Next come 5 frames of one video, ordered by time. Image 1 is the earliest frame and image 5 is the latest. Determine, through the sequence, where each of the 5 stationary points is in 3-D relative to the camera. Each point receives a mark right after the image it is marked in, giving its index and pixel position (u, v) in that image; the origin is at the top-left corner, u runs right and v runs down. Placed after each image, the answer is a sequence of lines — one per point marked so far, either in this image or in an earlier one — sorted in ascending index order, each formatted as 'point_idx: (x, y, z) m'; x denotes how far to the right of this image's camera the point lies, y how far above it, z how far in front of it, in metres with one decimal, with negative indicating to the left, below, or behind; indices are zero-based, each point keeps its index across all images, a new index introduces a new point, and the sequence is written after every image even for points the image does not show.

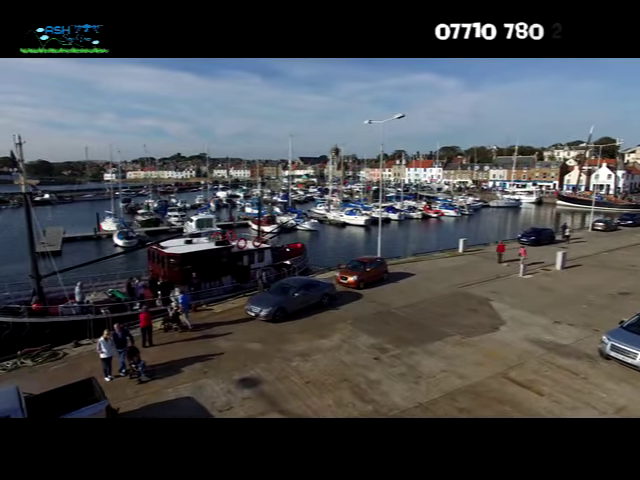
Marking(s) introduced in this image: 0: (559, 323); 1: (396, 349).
0: (+8.0, -2.8, +13.3) m
1: (+2.2, -3.1, +11.4) m
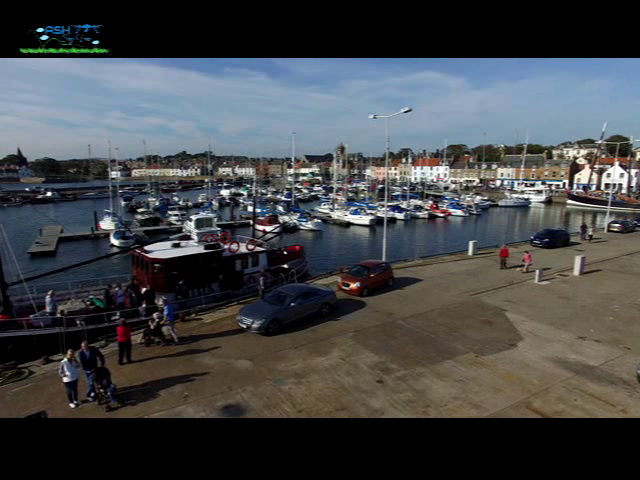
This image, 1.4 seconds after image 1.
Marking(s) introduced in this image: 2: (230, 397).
0: (+8.0, -3.0, +11.9) m
1: (+2.1, -3.3, +10.1) m
2: (-2.0, -3.5, +8.9) m
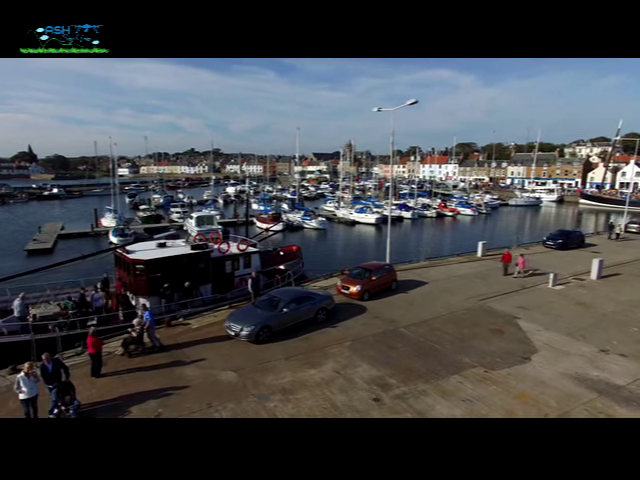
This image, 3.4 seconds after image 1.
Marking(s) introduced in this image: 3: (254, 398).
0: (+7.8, -3.1, +10.8) m
1: (+1.9, -3.3, +9.1) m
2: (-2.3, -3.5, +8.0) m
3: (-1.5, -3.4, +8.6) m
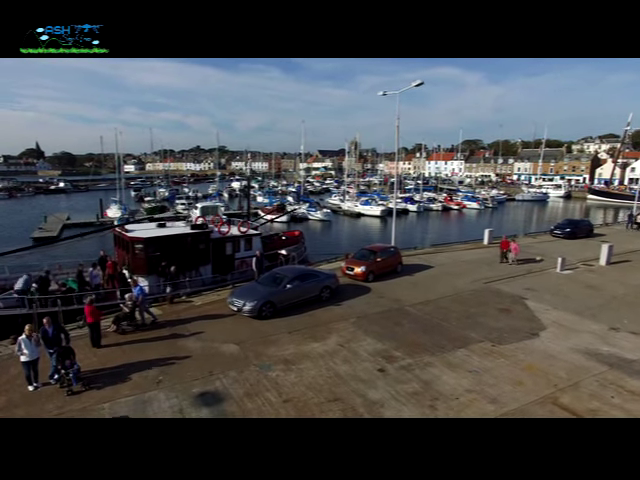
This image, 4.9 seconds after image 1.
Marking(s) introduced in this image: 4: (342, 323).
0: (+7.9, -2.4, +10.5) m
1: (+1.9, -2.6, +8.9) m
2: (-2.2, -2.8, +7.8) m
3: (-1.4, -2.7, +8.4) m
4: (+0.6, -2.3, +10.8) m
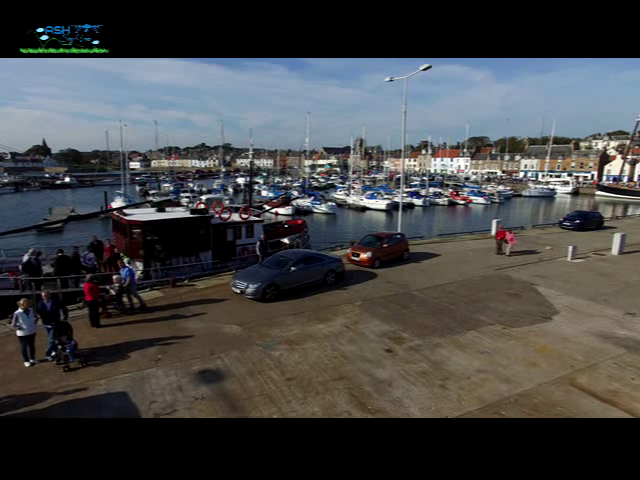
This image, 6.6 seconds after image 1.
0: (+8.0, -2.0, +10.1) m
1: (+2.1, -2.1, +8.6) m
2: (-2.1, -2.3, +7.6) m
3: (-1.3, -2.2, +8.2) m
4: (+0.7, -1.8, +10.5) m
